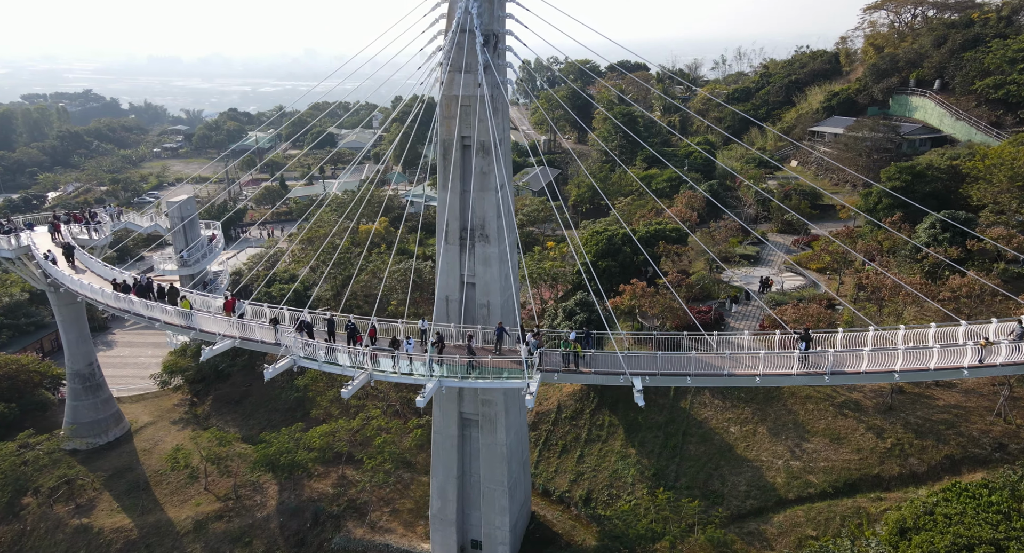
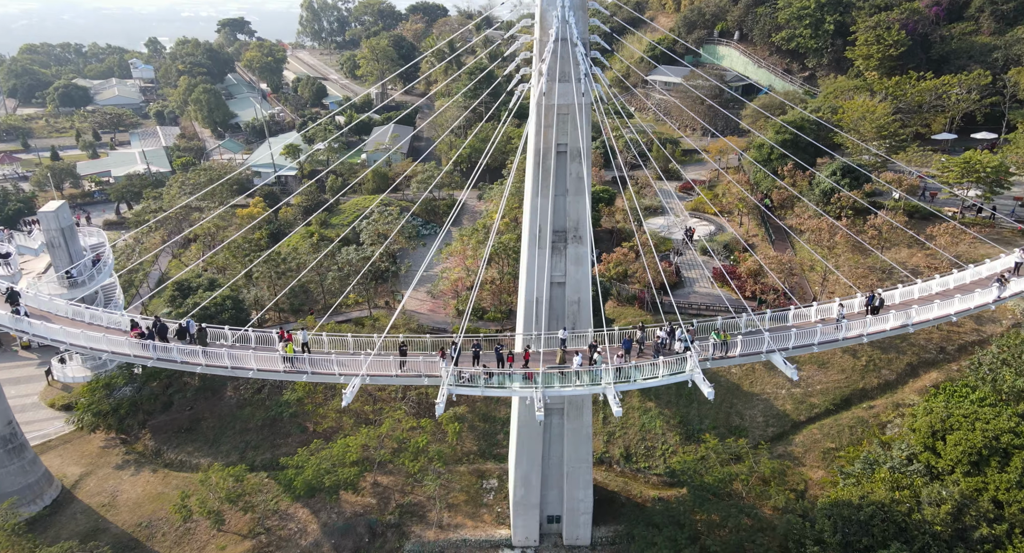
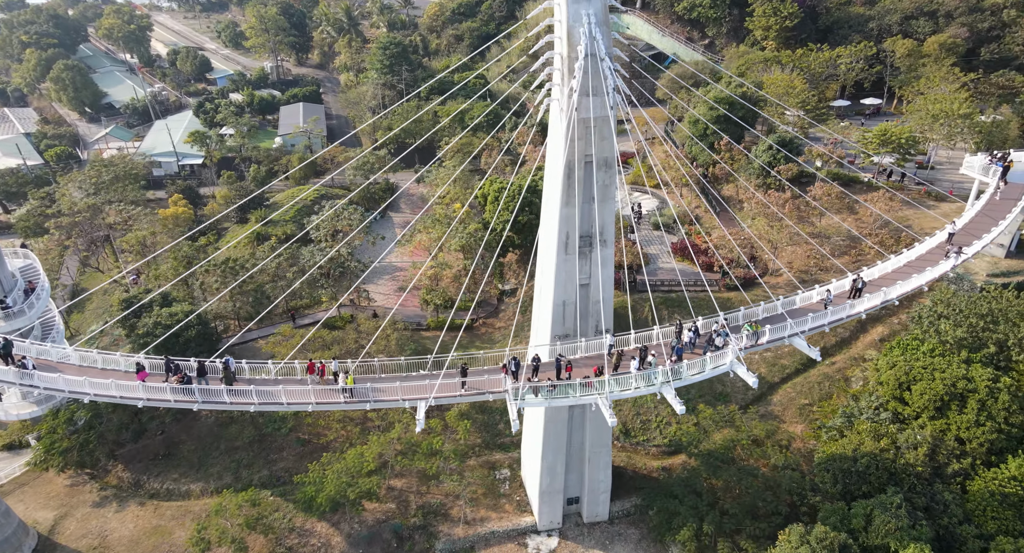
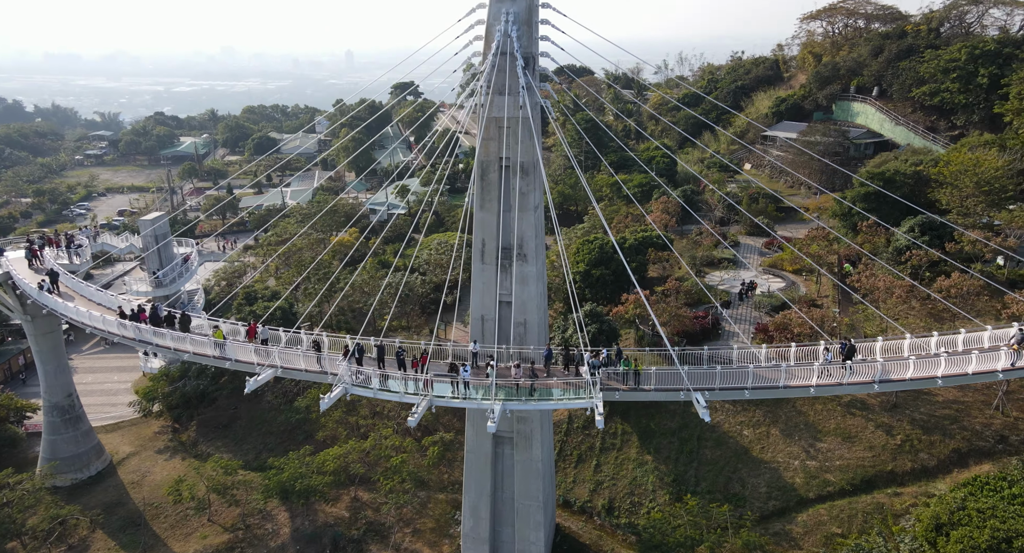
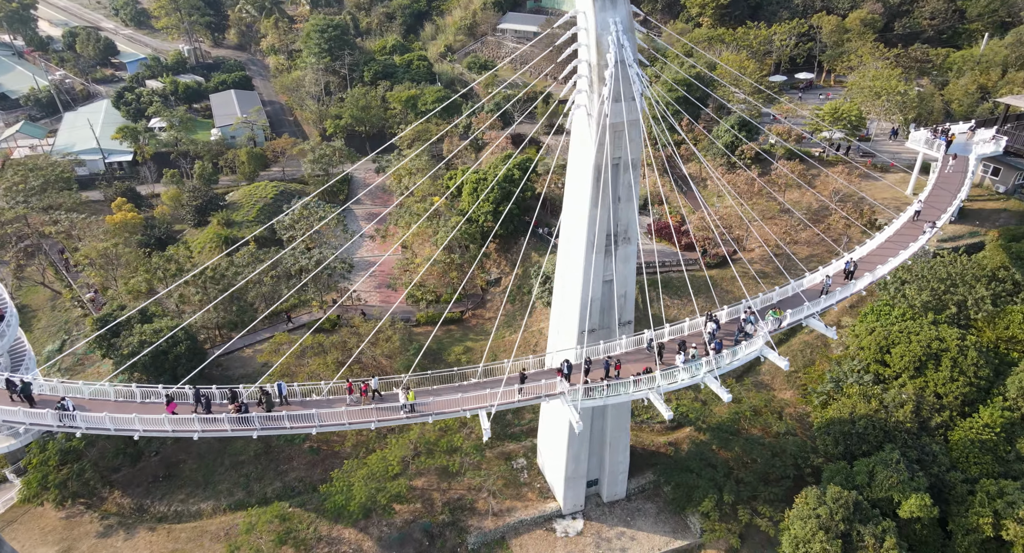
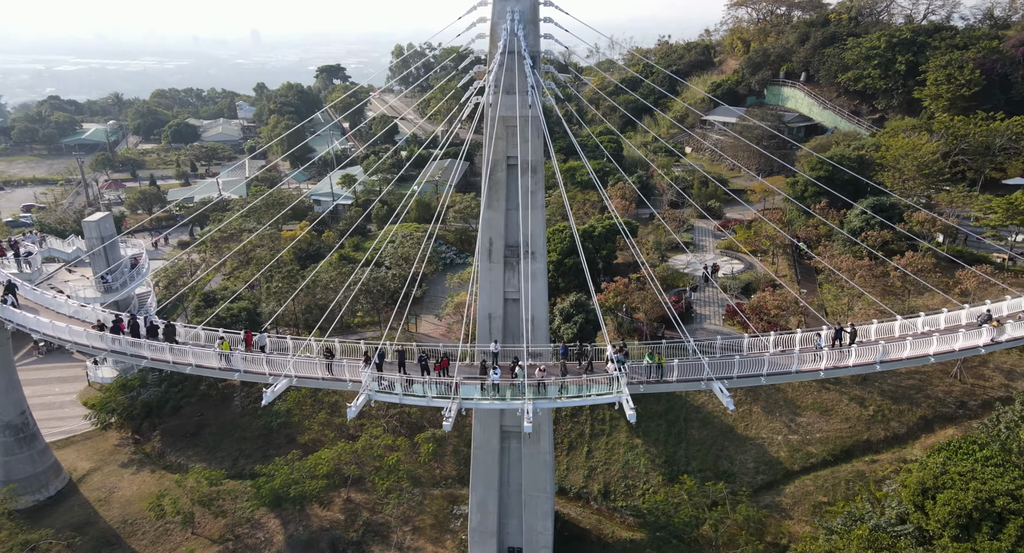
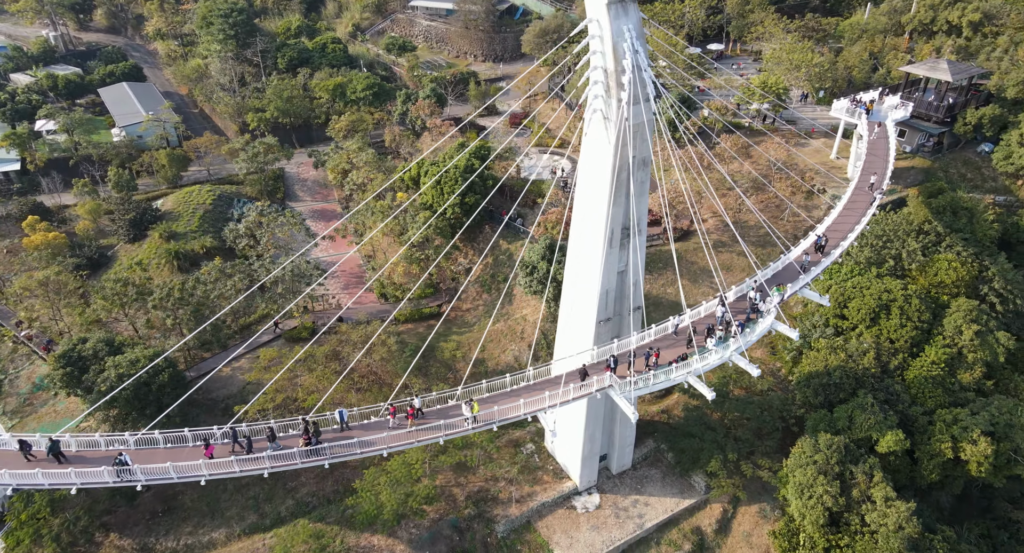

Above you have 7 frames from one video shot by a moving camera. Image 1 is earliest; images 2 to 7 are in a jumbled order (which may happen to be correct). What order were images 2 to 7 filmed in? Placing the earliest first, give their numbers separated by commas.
4, 6, 2, 3, 5, 7
